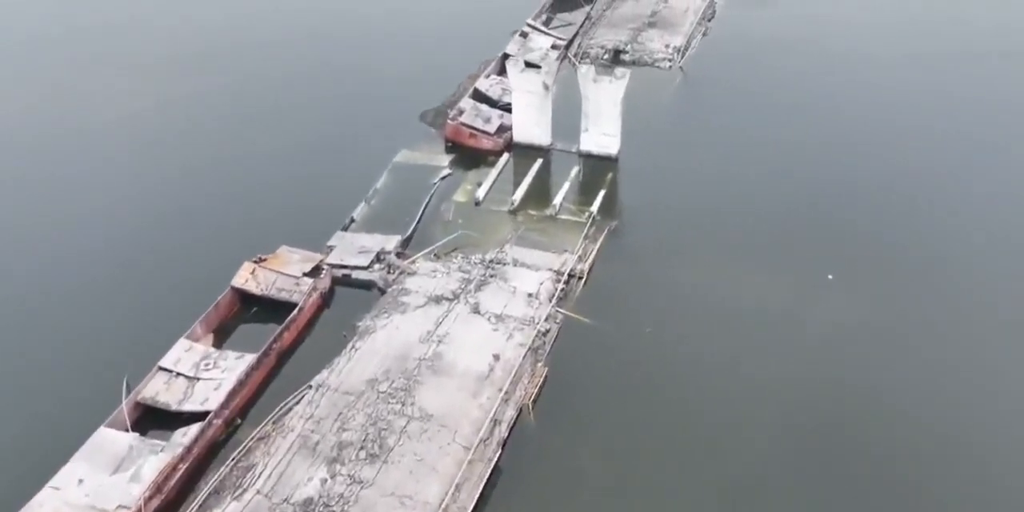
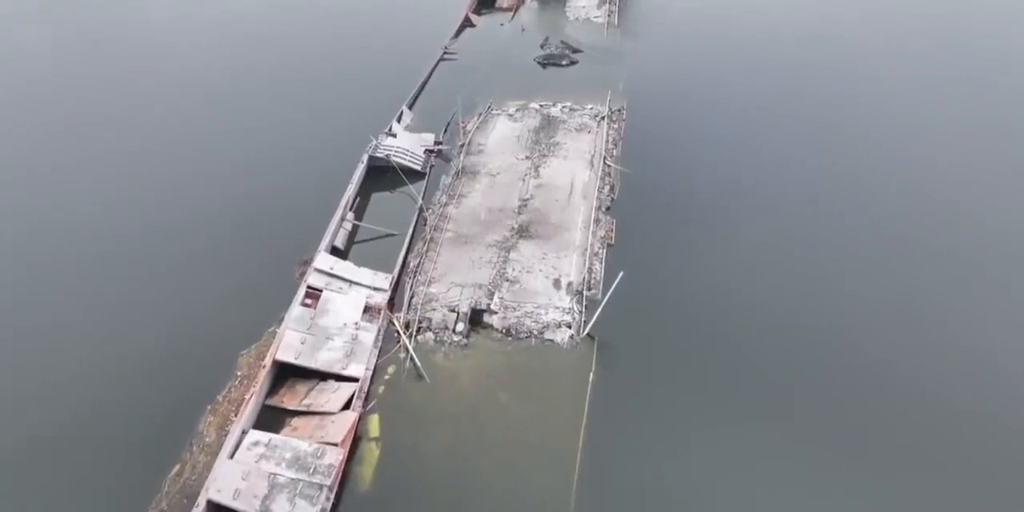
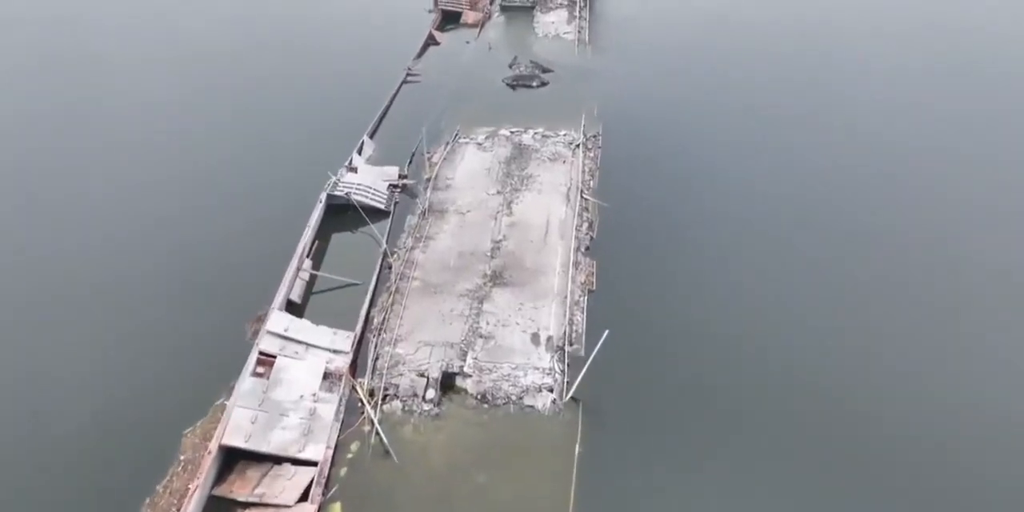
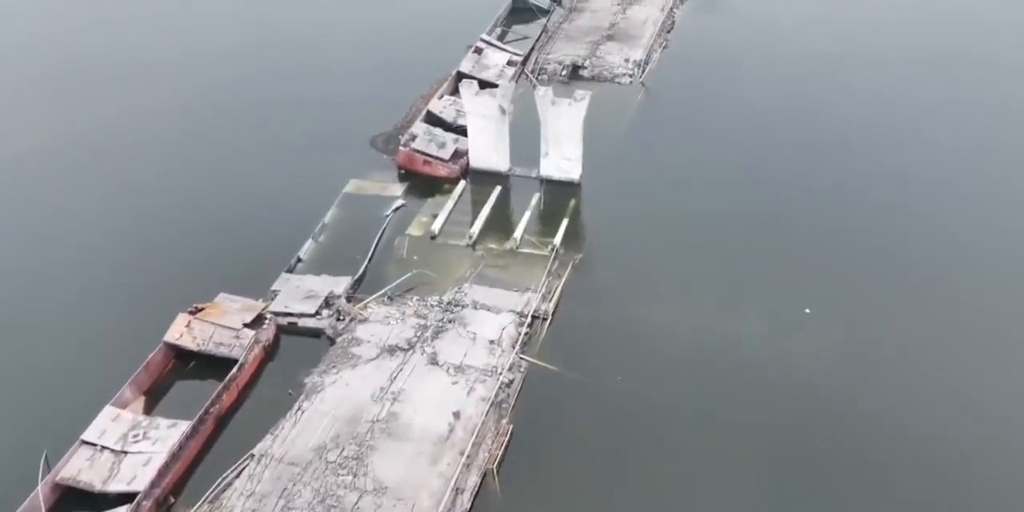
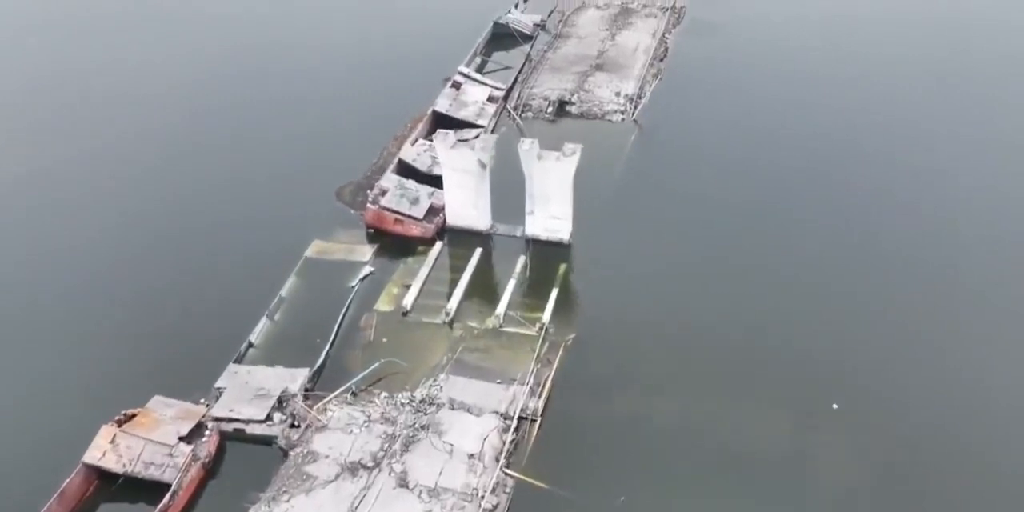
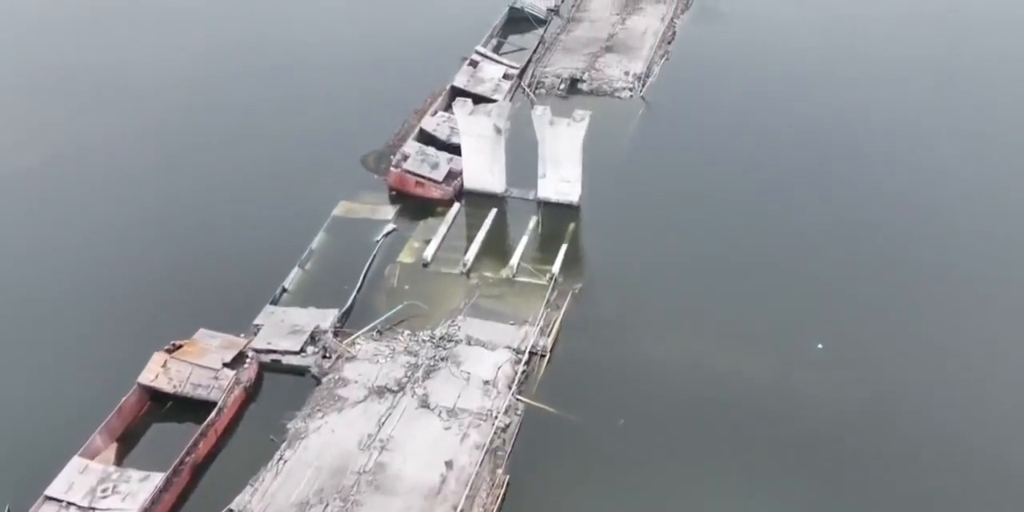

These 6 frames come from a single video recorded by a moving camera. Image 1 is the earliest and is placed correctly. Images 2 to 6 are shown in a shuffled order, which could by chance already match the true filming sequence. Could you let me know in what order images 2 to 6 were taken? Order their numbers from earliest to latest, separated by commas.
4, 6, 5, 2, 3
